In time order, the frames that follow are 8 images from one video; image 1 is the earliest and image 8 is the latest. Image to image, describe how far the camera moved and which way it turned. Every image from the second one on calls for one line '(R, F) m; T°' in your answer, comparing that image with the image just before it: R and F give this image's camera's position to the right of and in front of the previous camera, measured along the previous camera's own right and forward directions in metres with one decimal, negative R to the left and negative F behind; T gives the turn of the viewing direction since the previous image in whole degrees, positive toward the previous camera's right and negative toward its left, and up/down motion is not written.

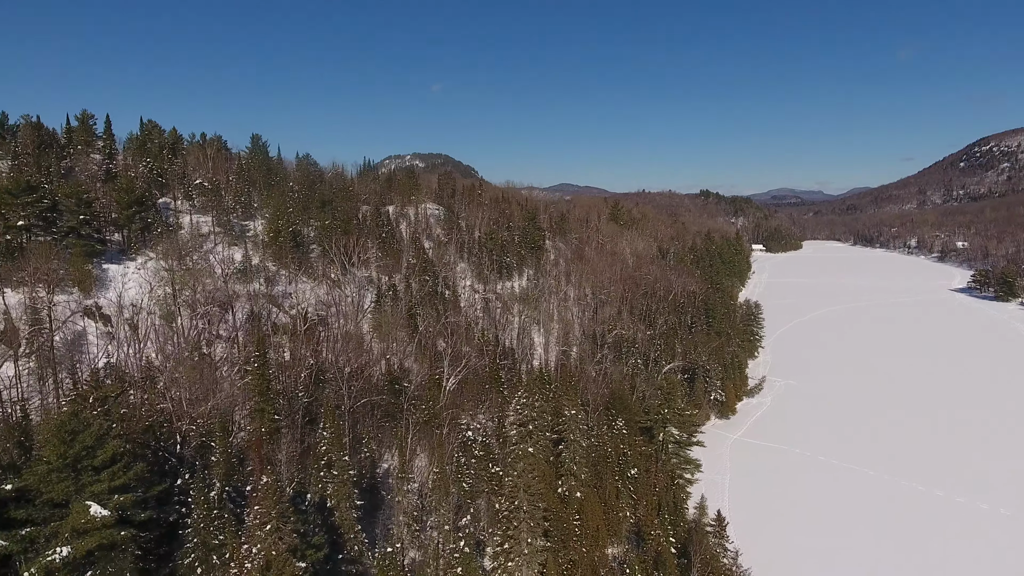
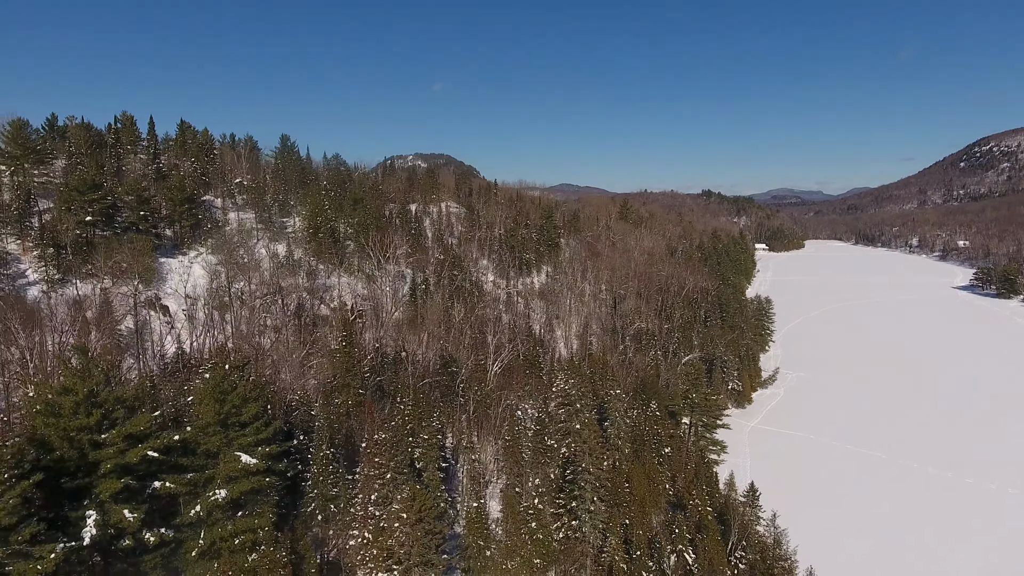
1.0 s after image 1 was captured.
(-2.7, -2.4) m; 0°
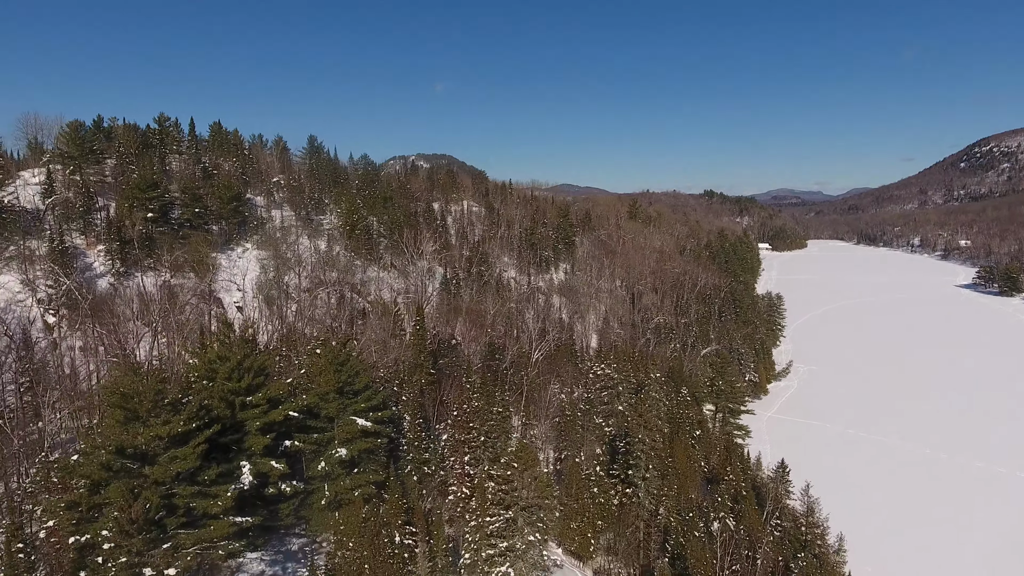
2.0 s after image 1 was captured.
(-2.8, -2.4) m; 0°
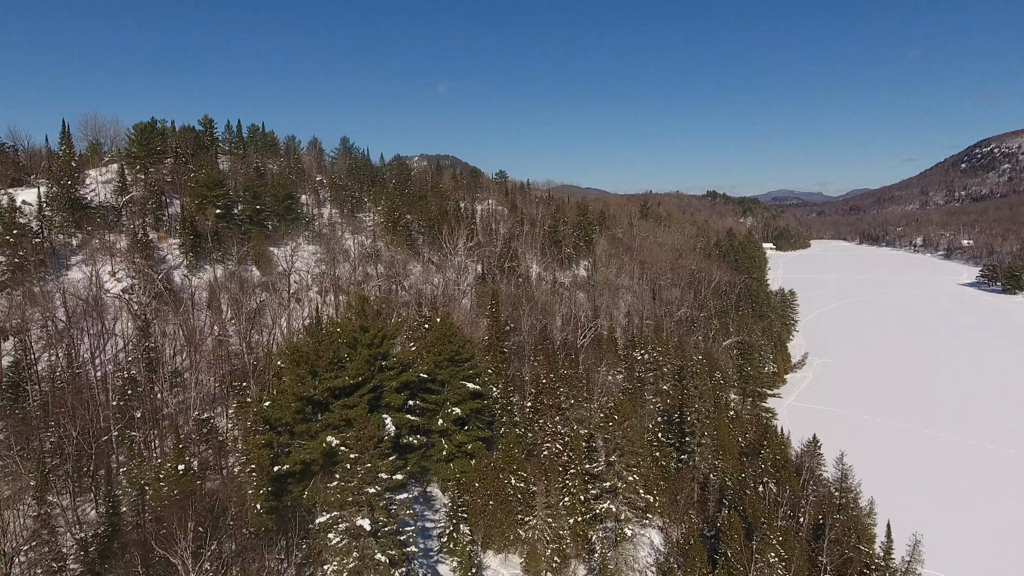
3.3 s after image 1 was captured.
(-3.5, -3.0) m; 0°
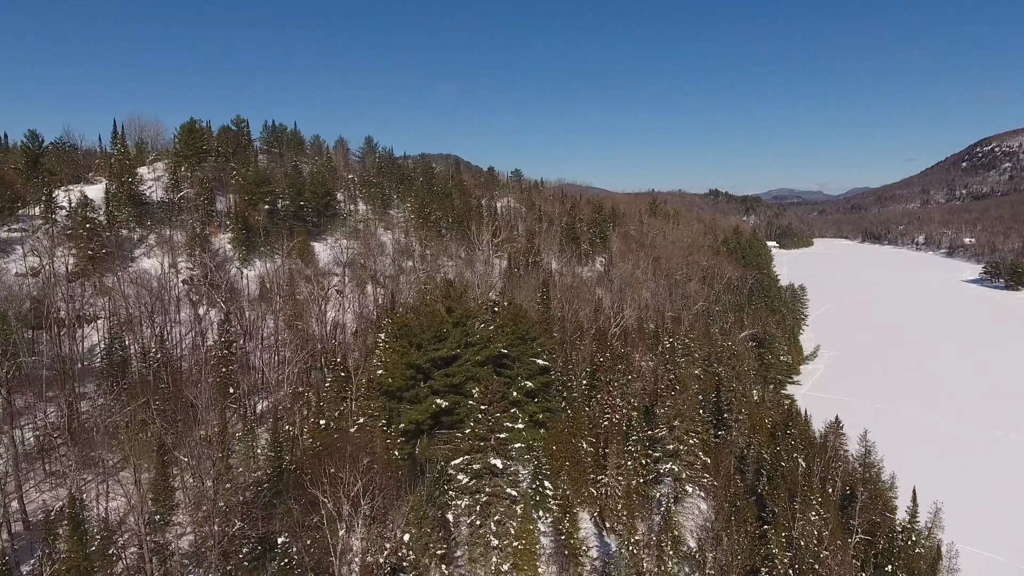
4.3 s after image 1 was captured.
(-2.8, -2.4) m; 0°
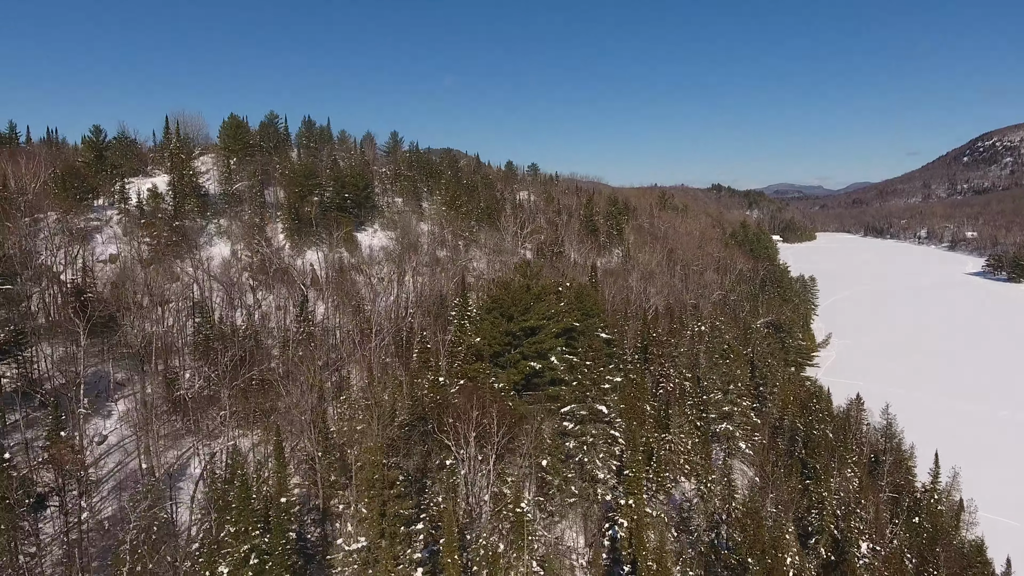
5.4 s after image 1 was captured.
(-3.2, -2.7) m; 0°
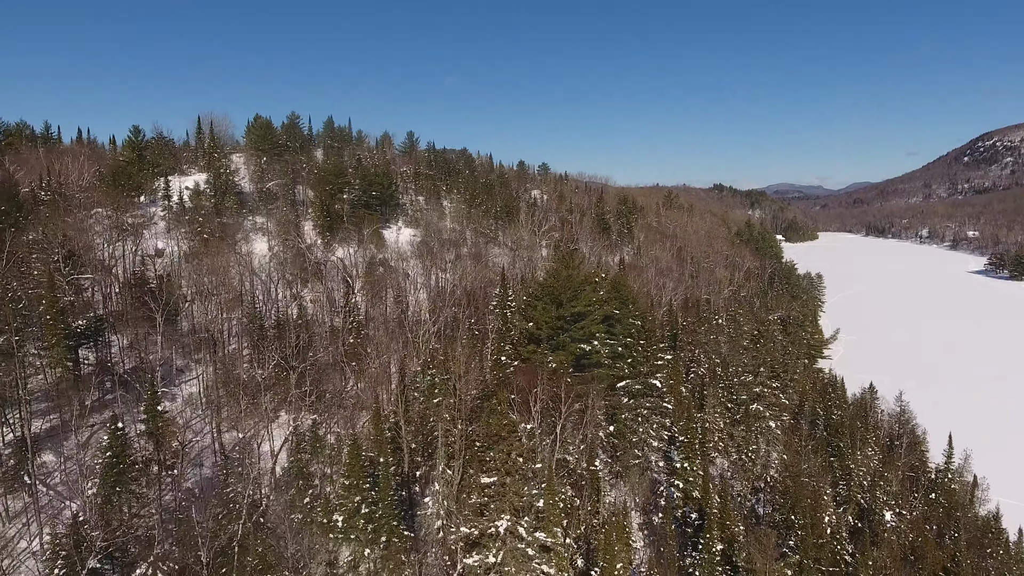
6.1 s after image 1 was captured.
(-2.1, -1.8) m; 0°
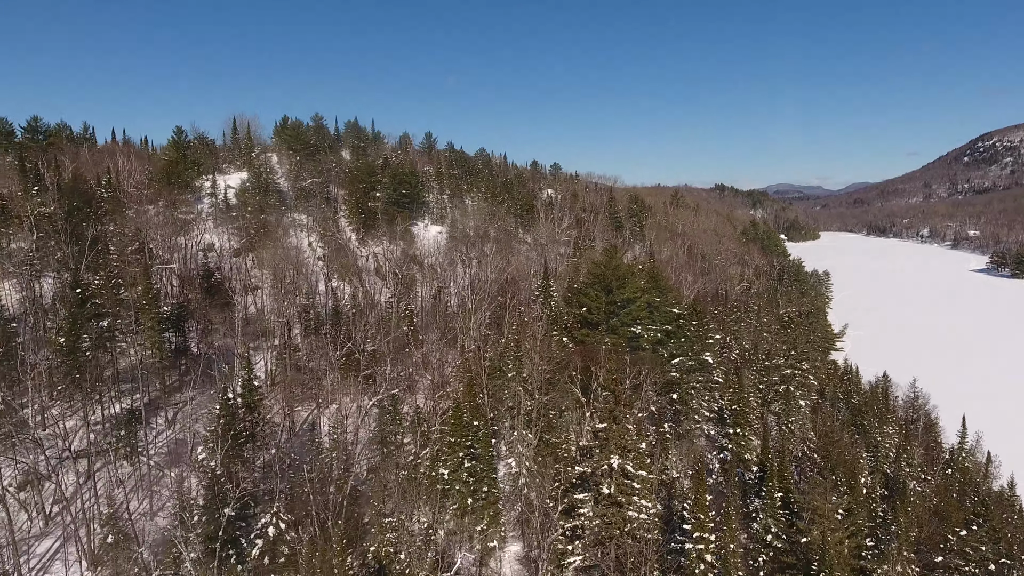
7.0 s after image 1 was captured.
(-2.6, -2.1) m; 0°
